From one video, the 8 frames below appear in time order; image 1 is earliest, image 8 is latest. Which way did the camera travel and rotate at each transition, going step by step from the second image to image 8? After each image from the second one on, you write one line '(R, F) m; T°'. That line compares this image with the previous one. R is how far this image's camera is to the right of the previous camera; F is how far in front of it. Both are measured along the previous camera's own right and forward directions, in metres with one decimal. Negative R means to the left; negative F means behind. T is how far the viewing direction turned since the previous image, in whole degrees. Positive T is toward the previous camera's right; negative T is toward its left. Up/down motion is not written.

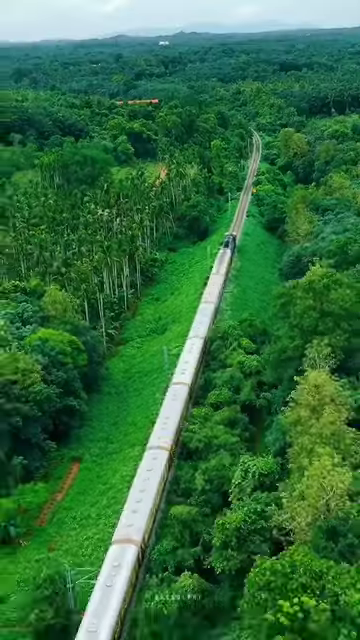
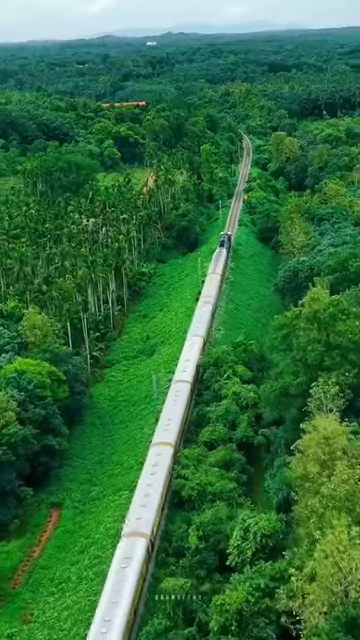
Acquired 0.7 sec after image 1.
(-0.1, +4.0) m; +1°
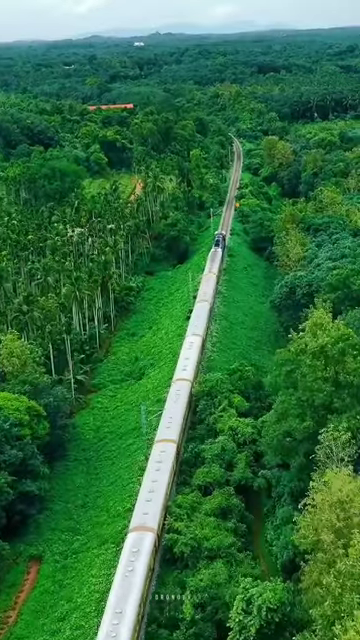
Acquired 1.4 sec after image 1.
(-0.1, +3.7) m; +1°
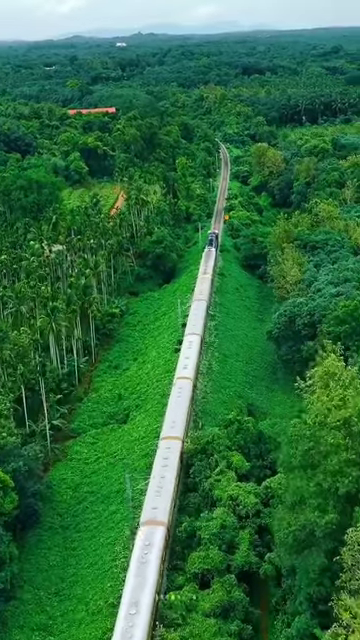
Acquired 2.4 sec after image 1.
(-0.3, +5.8) m; +1°
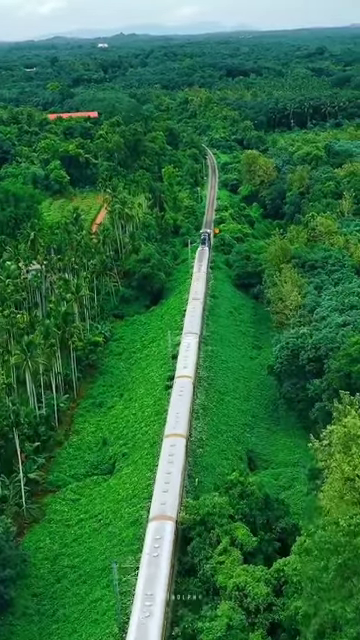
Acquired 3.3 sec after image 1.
(-0.4, +5.4) m; +1°
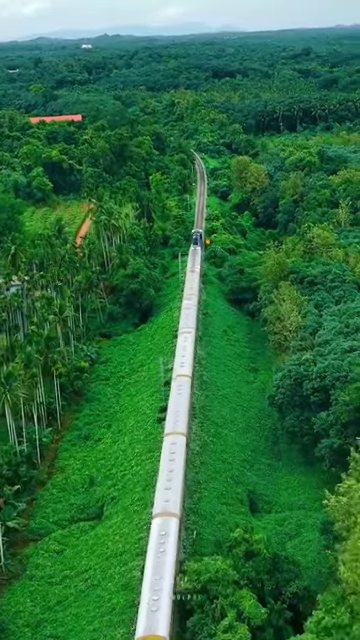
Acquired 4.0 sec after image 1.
(-0.4, +4.0) m; +1°
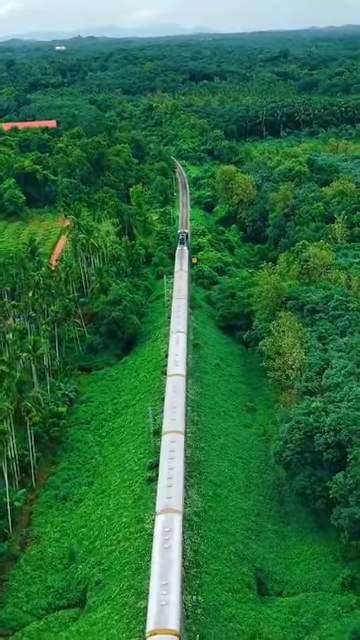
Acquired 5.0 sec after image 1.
(-0.7, +6.0) m; +2°
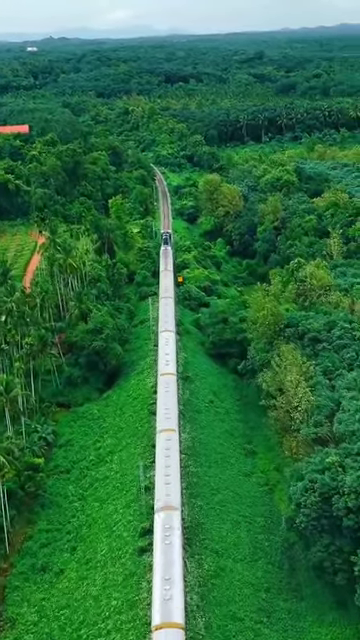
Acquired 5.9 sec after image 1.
(-0.8, +5.3) m; +2°
